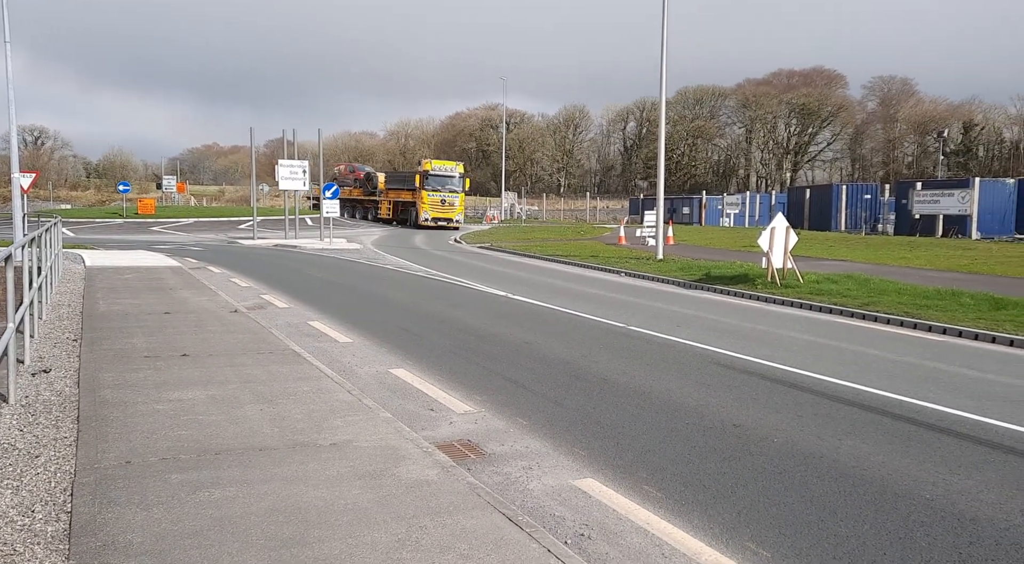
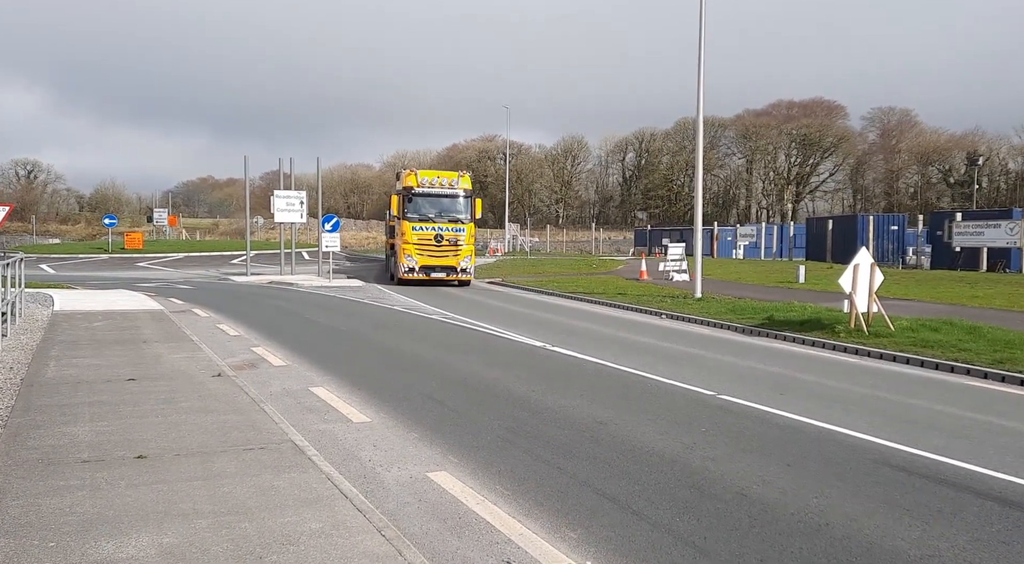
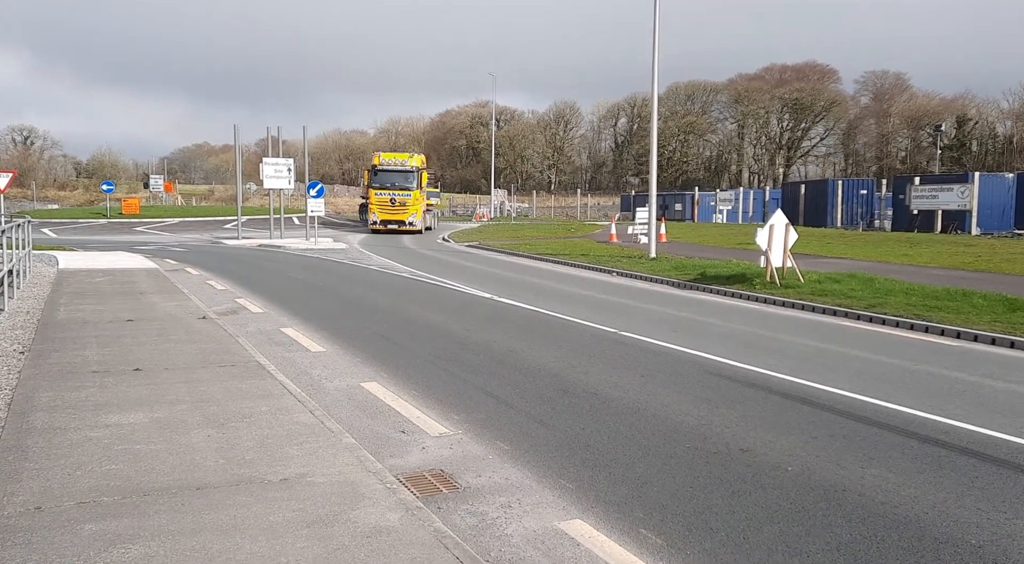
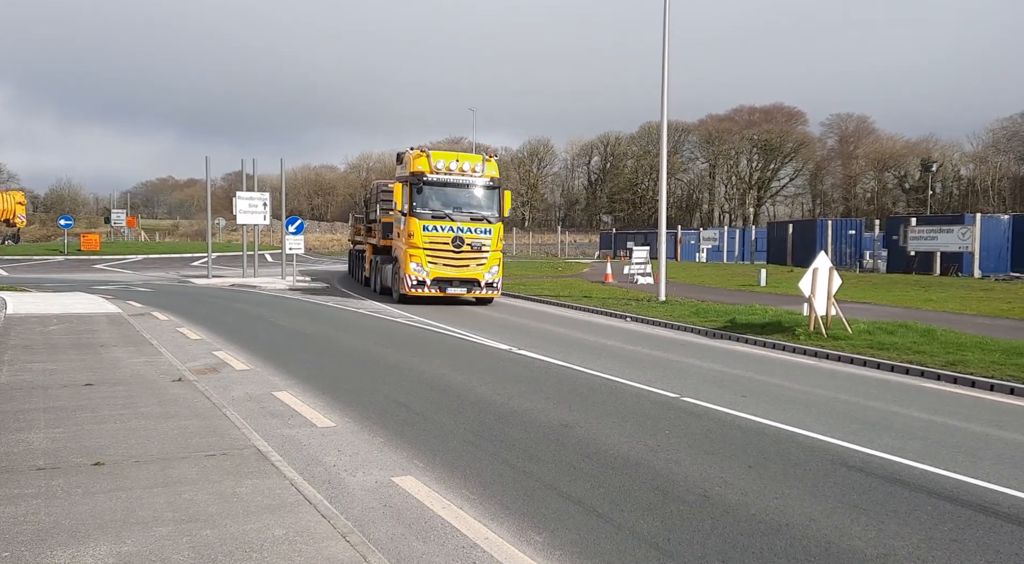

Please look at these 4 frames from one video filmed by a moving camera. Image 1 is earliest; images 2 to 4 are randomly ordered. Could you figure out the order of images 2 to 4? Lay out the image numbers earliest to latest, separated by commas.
3, 2, 4
